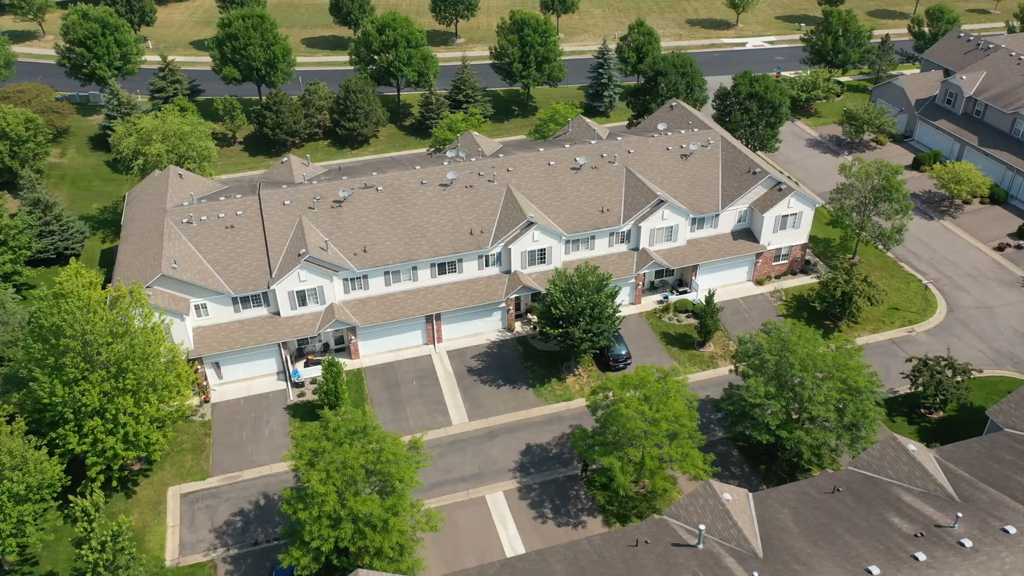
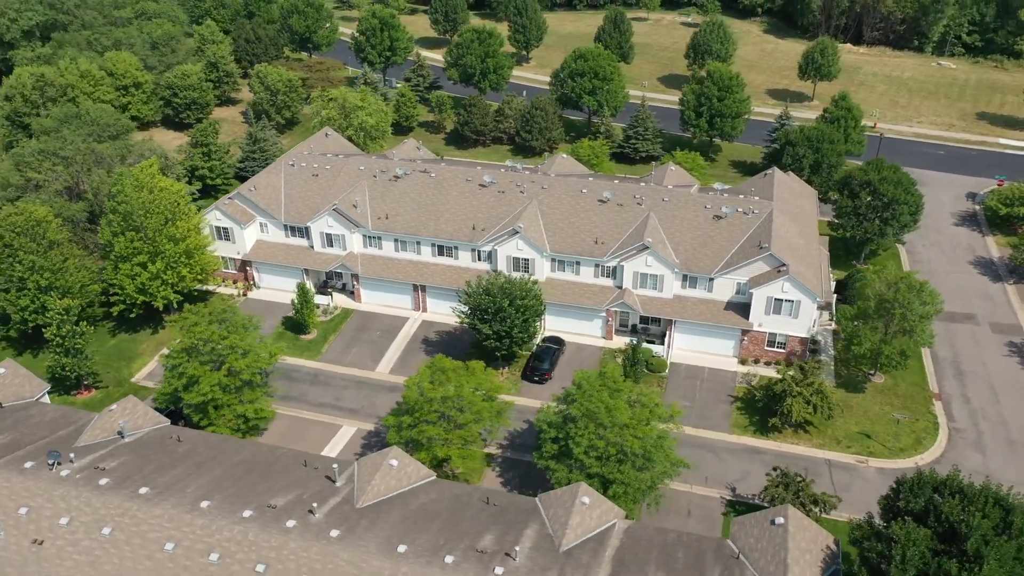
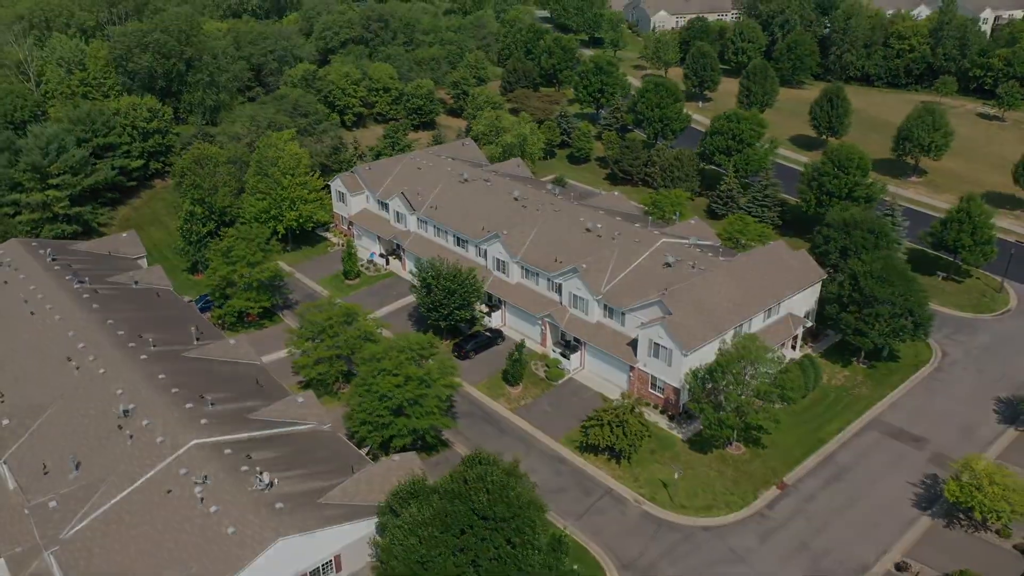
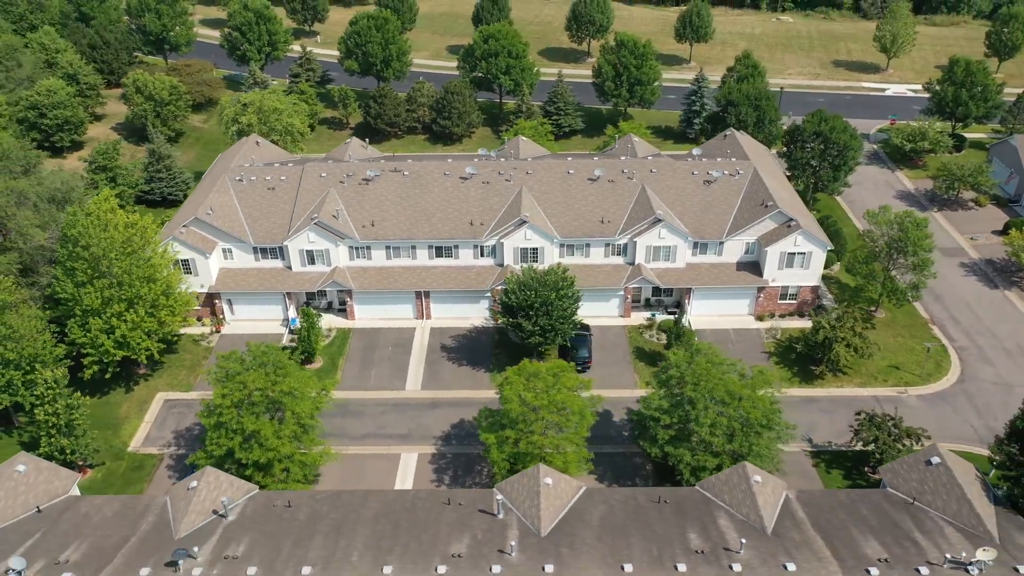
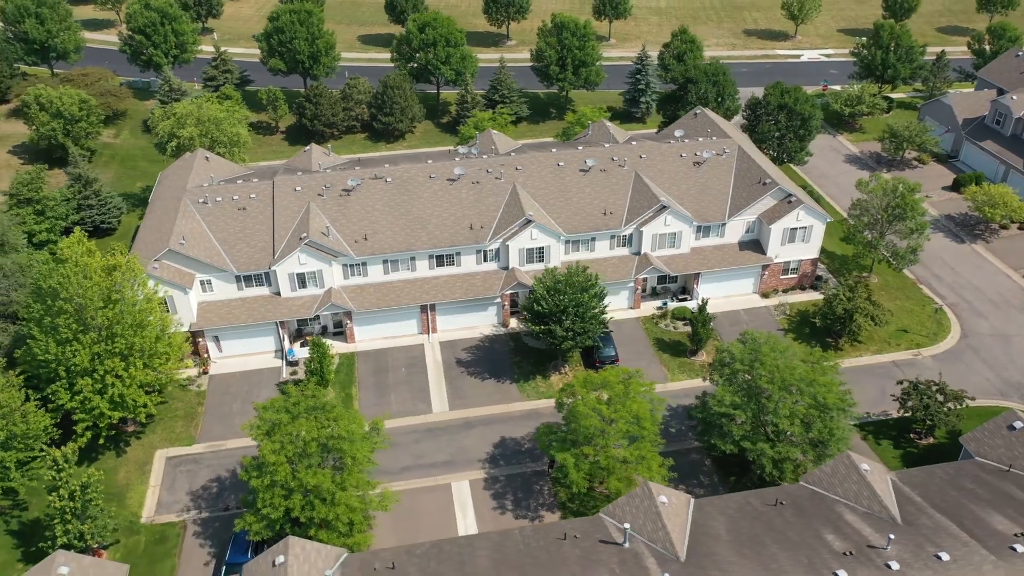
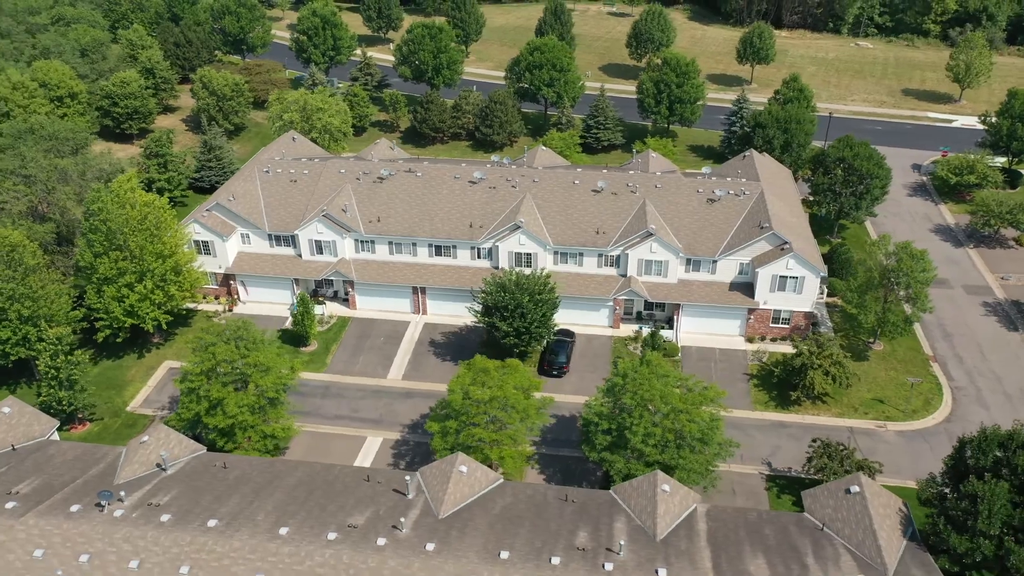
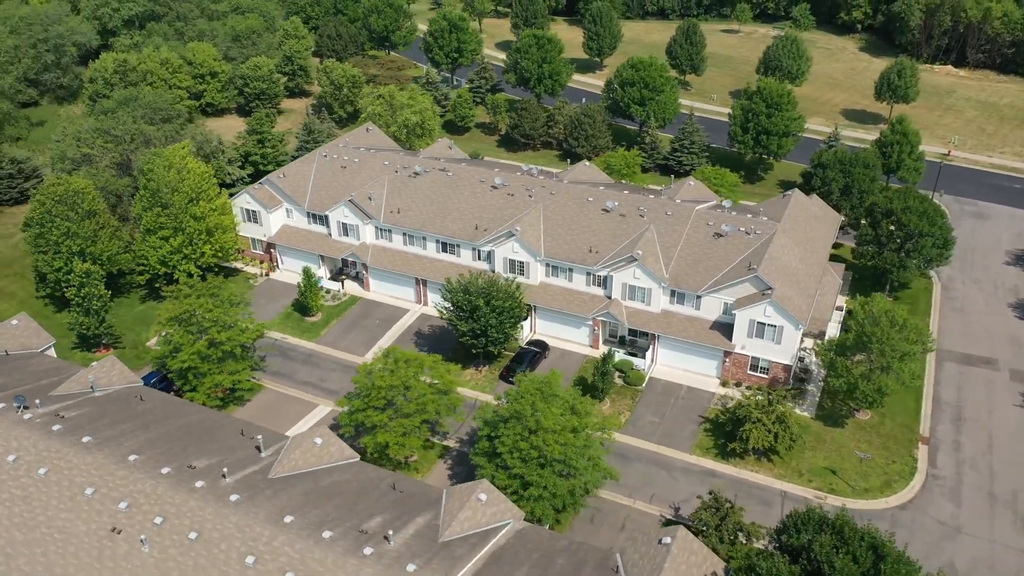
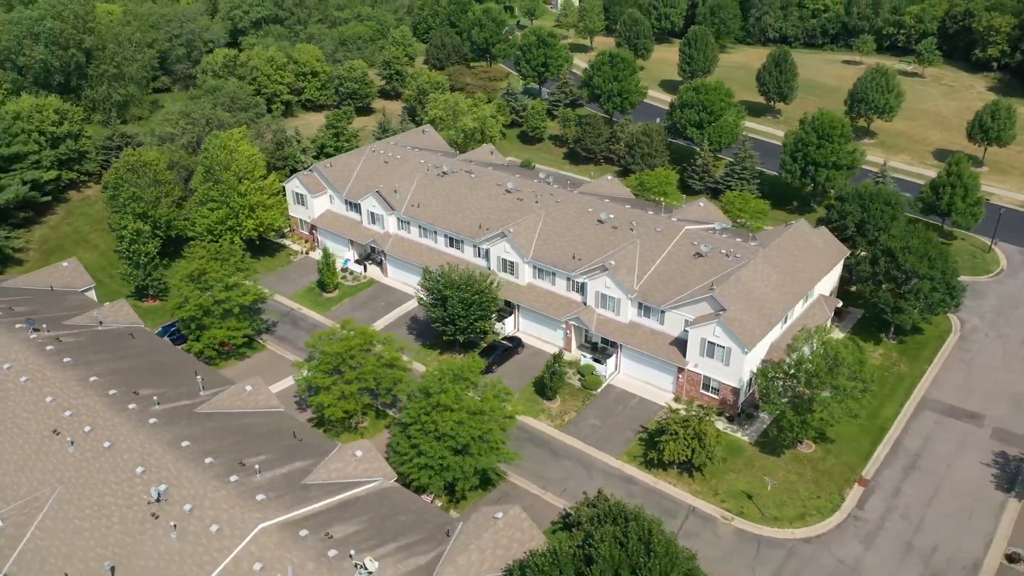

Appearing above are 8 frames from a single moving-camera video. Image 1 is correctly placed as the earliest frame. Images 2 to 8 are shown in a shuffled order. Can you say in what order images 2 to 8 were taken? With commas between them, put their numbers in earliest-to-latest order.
5, 4, 6, 2, 7, 8, 3
